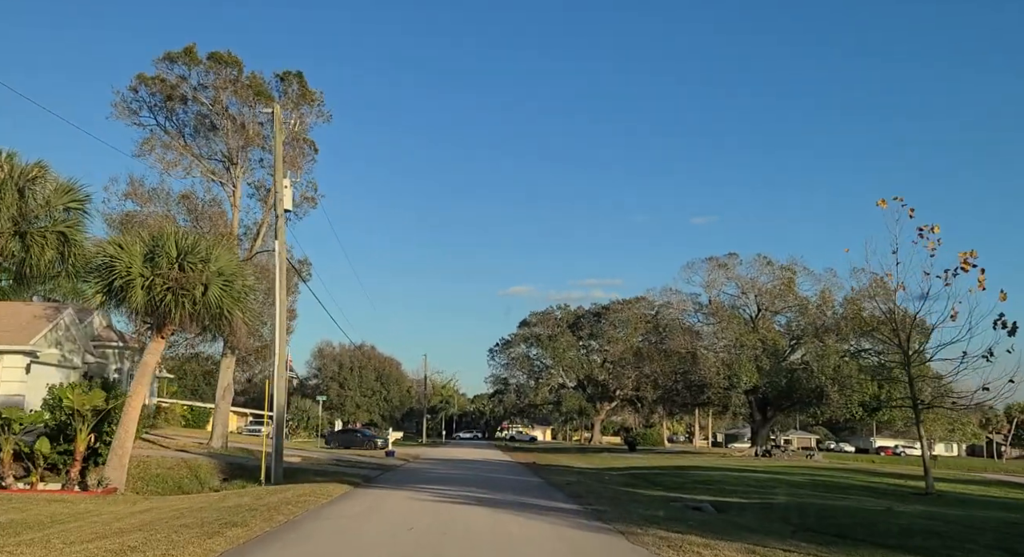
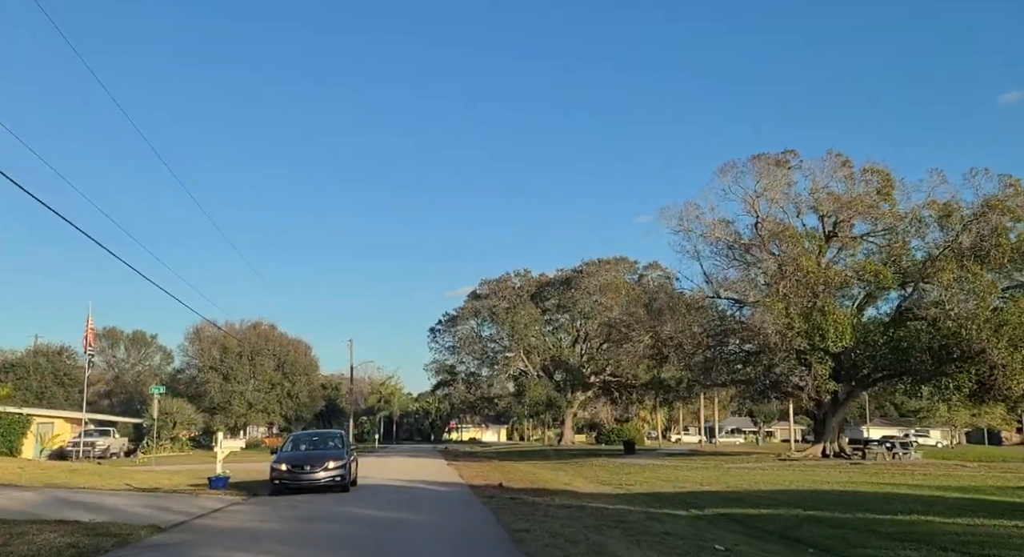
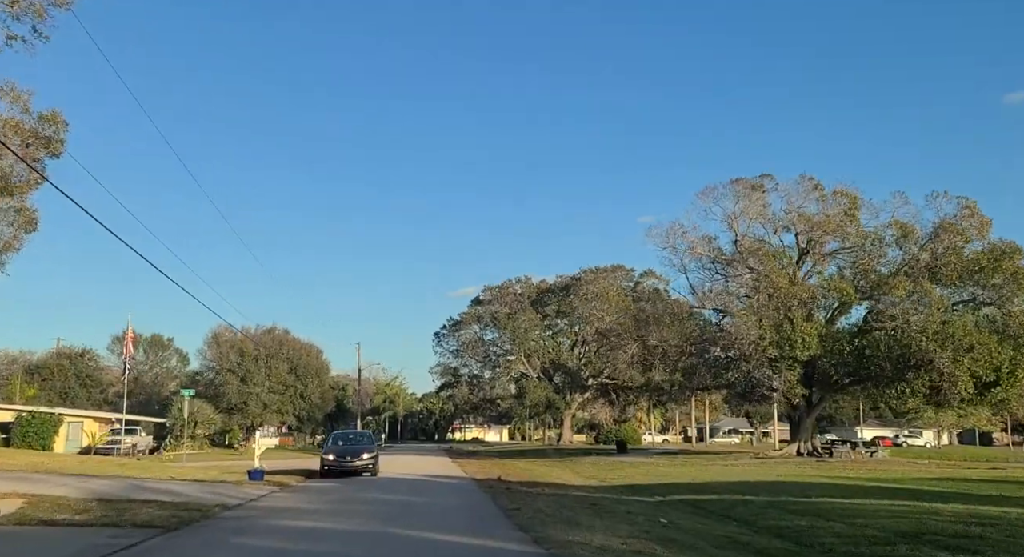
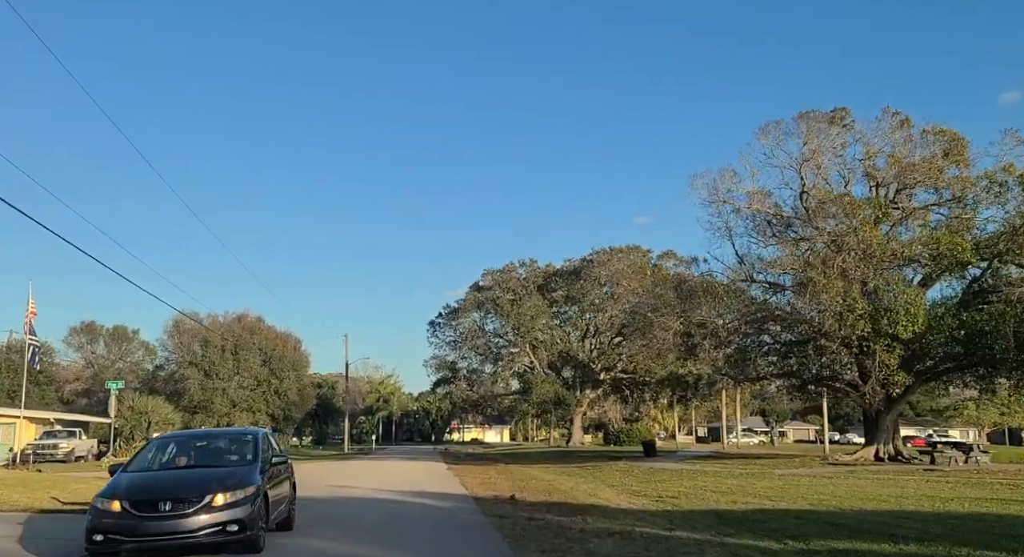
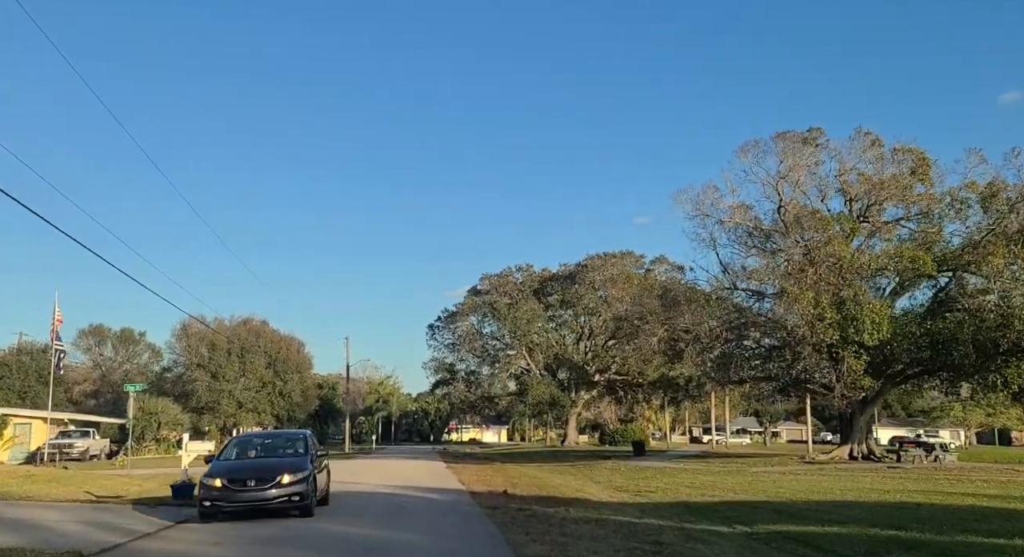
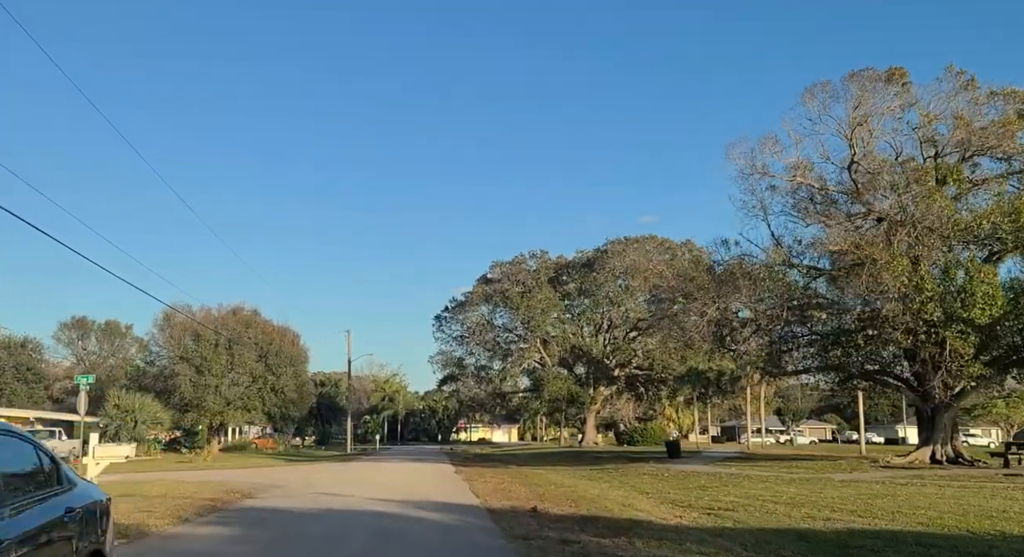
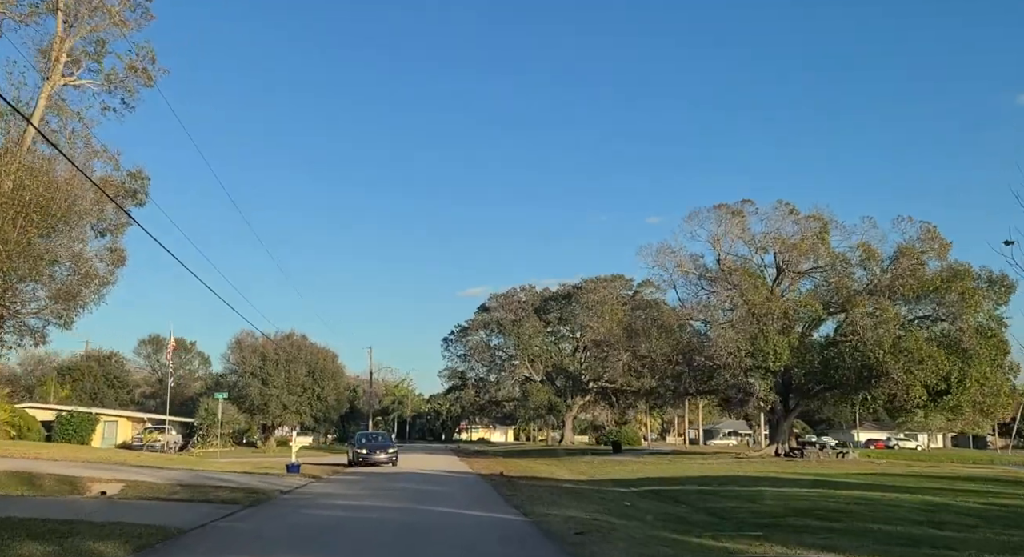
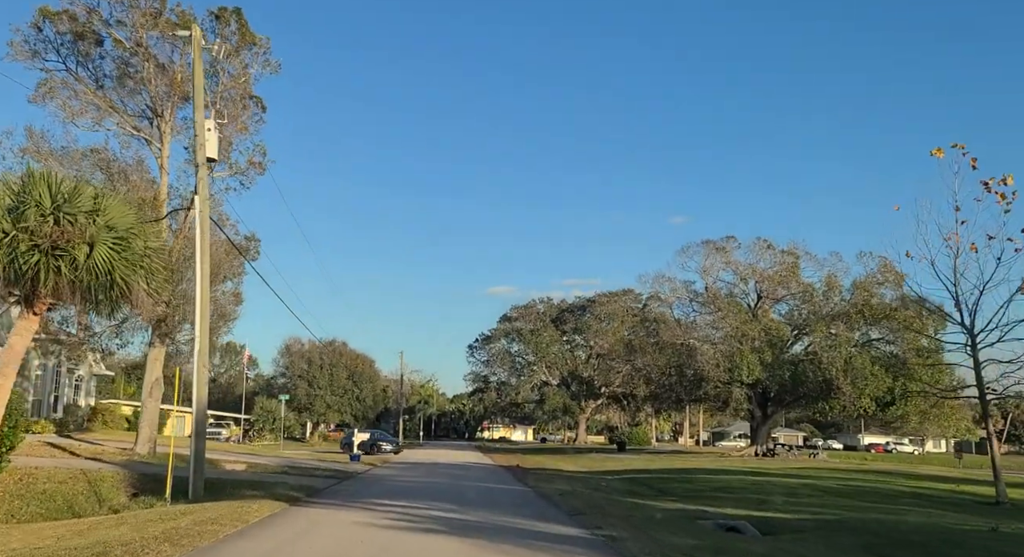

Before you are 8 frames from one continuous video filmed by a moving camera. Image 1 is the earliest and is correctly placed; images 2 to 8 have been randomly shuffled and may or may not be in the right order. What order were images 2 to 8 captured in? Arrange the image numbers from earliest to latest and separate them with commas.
8, 7, 3, 2, 5, 4, 6
